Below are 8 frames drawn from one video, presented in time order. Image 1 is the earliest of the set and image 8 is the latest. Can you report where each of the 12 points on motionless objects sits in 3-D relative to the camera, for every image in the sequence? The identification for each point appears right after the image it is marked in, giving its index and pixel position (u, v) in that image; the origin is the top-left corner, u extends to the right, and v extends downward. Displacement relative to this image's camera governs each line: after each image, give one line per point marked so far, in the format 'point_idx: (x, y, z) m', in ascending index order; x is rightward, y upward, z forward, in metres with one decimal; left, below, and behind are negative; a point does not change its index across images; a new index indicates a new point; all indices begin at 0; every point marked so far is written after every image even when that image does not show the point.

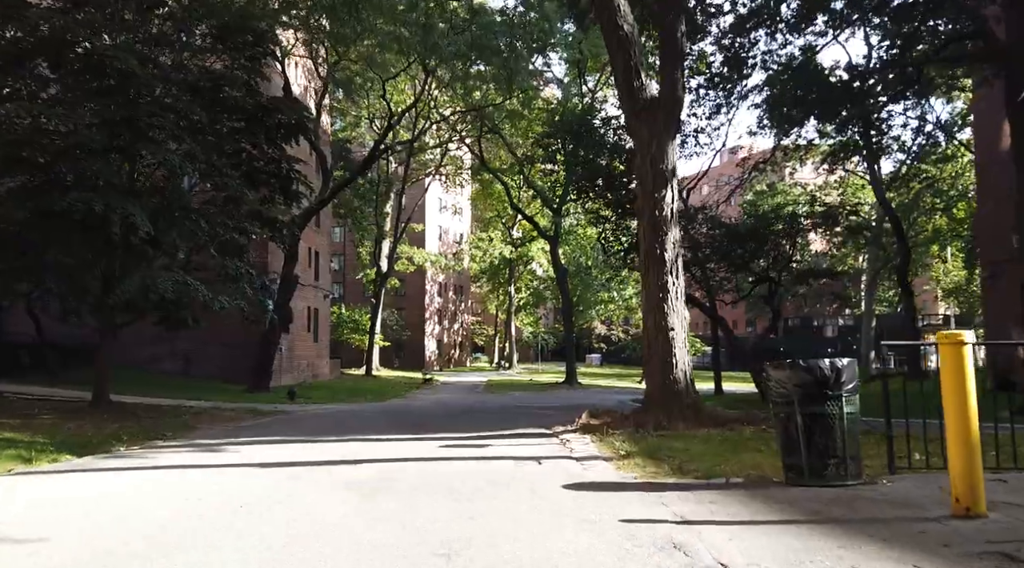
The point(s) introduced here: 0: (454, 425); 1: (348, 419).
0: (-1.0, -2.6, +16.3) m
1: (-3.0, -2.7, +17.7) m
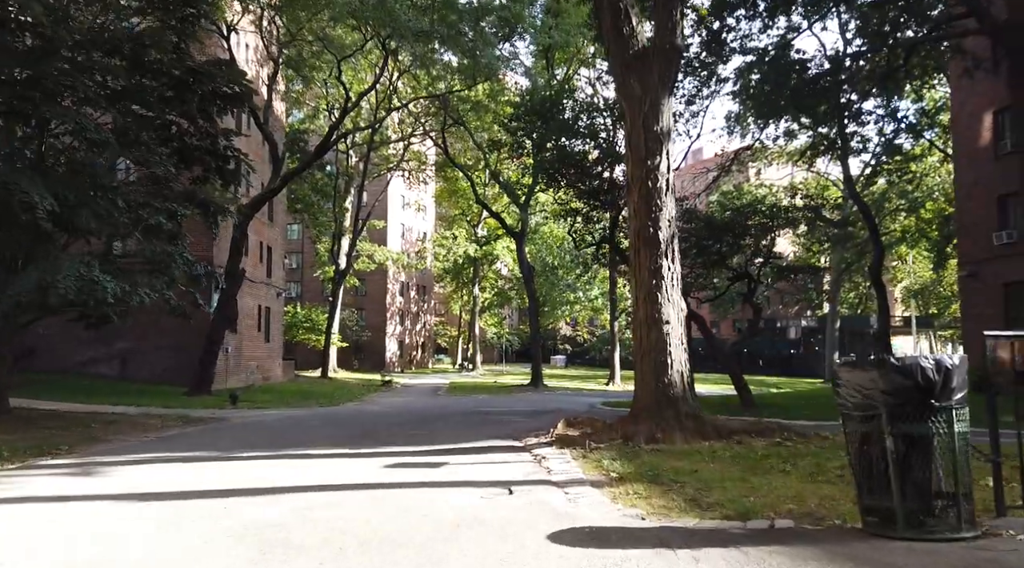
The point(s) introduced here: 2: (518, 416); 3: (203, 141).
0: (-1.6, -2.4, +14.5) m
1: (-3.7, -2.5, +15.8) m
2: (+0.1, -2.6, +17.9) m
3: (-6.0, +2.8, +17.6) m
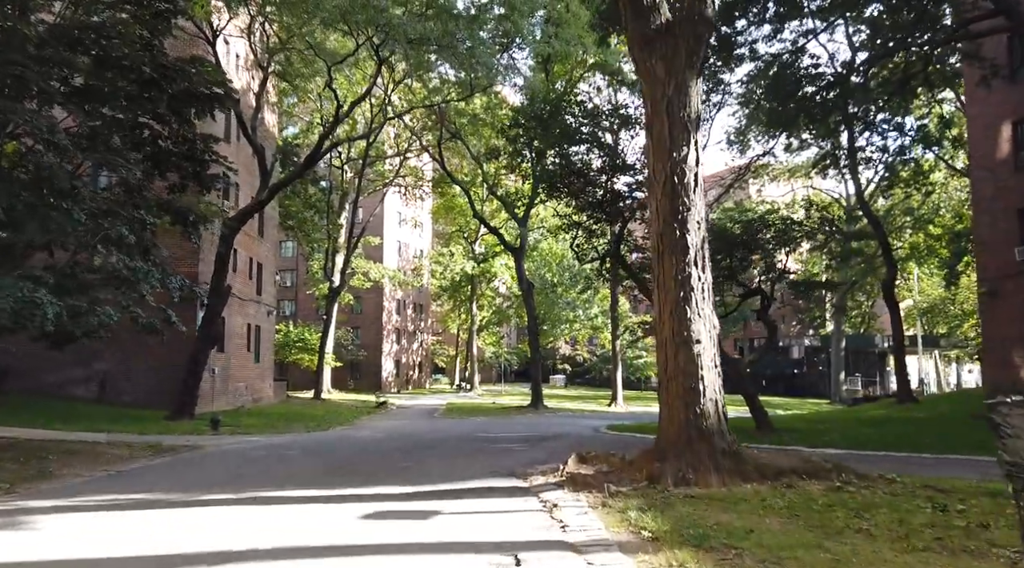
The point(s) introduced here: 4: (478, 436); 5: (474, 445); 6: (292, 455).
0: (-1.6, -2.6, +13.2) m
1: (-3.7, -2.8, +14.5) m
2: (+0.1, -2.9, +16.6) m
3: (-6.0, +2.5, +16.4) m
4: (-0.7, -3.2, +19.2) m
5: (-0.7, -2.9, +16.8) m
6: (-3.7, -2.8, +15.3) m
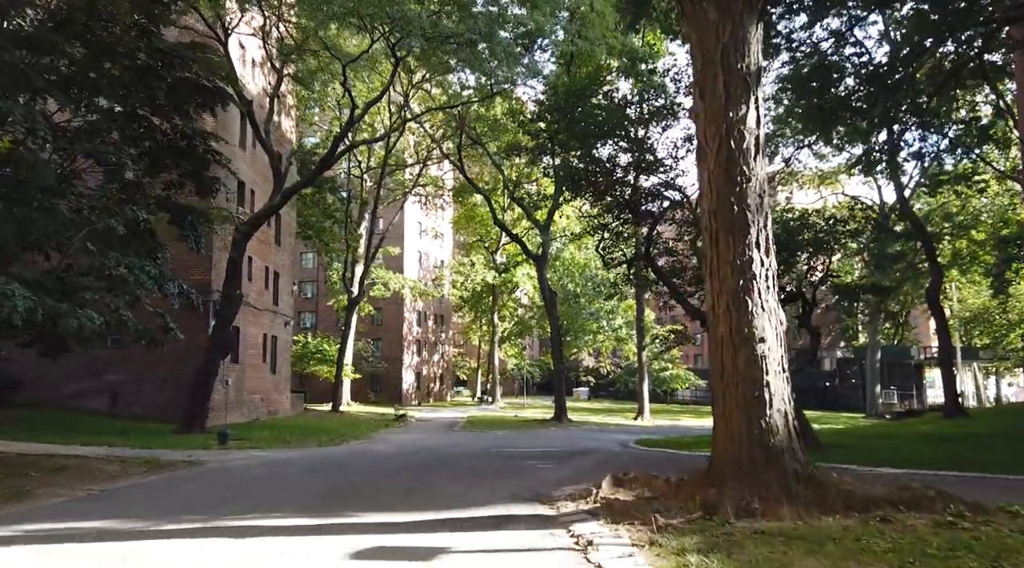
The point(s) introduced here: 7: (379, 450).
0: (-1.3, -2.6, +12.0) m
1: (-3.3, -2.8, +13.3) m
2: (+0.5, -2.9, +15.4) m
3: (-5.6, +2.4, +15.4) m
4: (-0.2, -3.2, +17.9) m
5: (-0.3, -3.0, +15.6) m
6: (-3.3, -2.9, +14.2) m
7: (-2.9, -3.6, +20.0) m
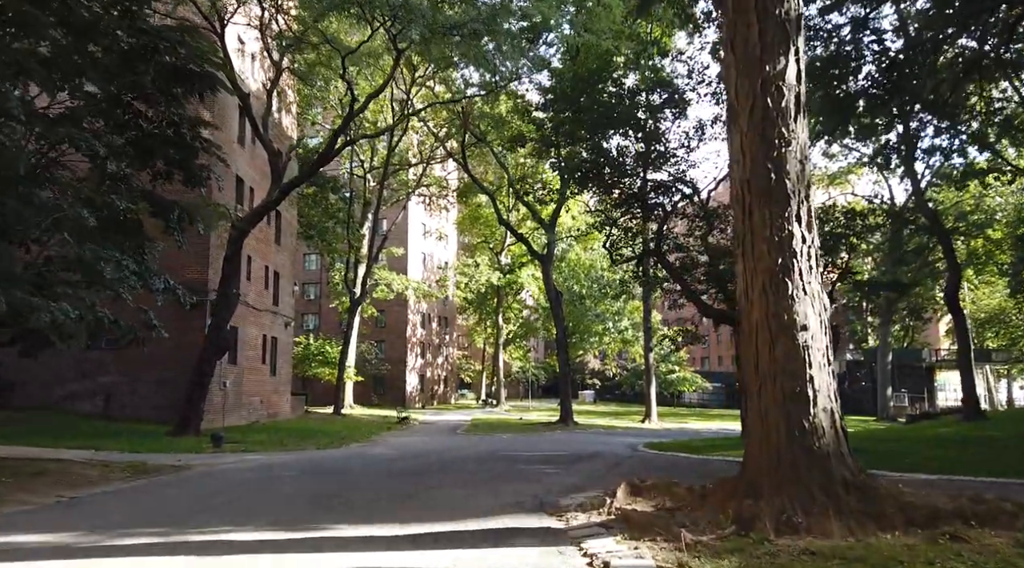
0: (-1.2, -2.5, +11.2) m
1: (-3.3, -2.7, +12.6) m
2: (+0.6, -2.8, +14.6) m
3: (-5.6, +2.5, +14.6) m
4: (-0.1, -3.2, +17.1) m
5: (-0.2, -2.9, +14.8) m
6: (-3.2, -2.8, +13.4) m
7: (-2.8, -3.5, +19.2) m
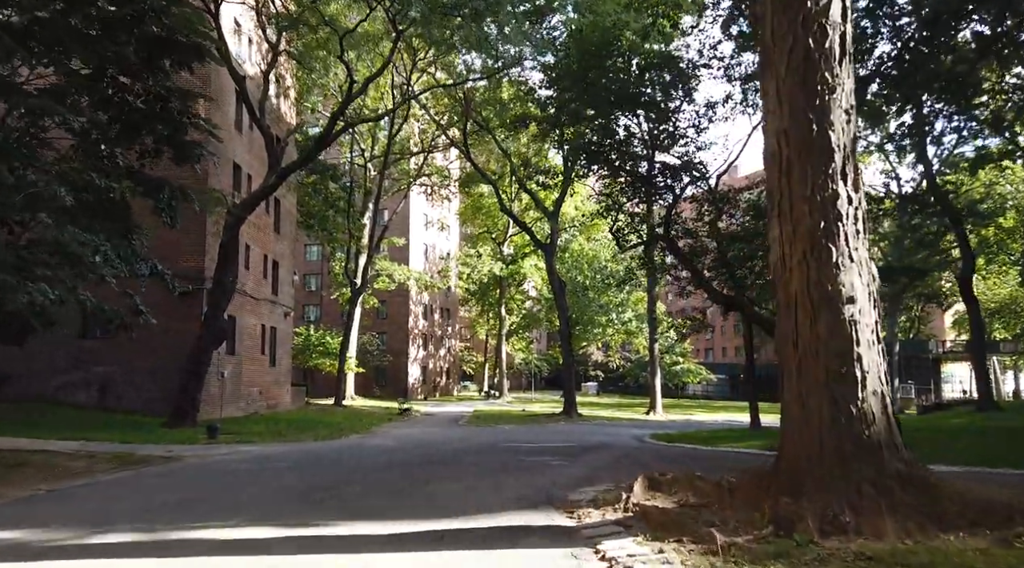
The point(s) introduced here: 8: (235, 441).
0: (-1.2, -2.3, +10.6) m
1: (-3.2, -2.5, +12.0) m
2: (+0.6, -2.6, +14.0) m
3: (-5.5, +2.7, +14.0) m
4: (-0.1, -2.9, +16.6) m
5: (-0.1, -2.7, +14.2) m
6: (-3.2, -2.6, +12.8) m
7: (-2.7, -3.3, +18.6) m
8: (-5.6, -3.2, +18.7) m
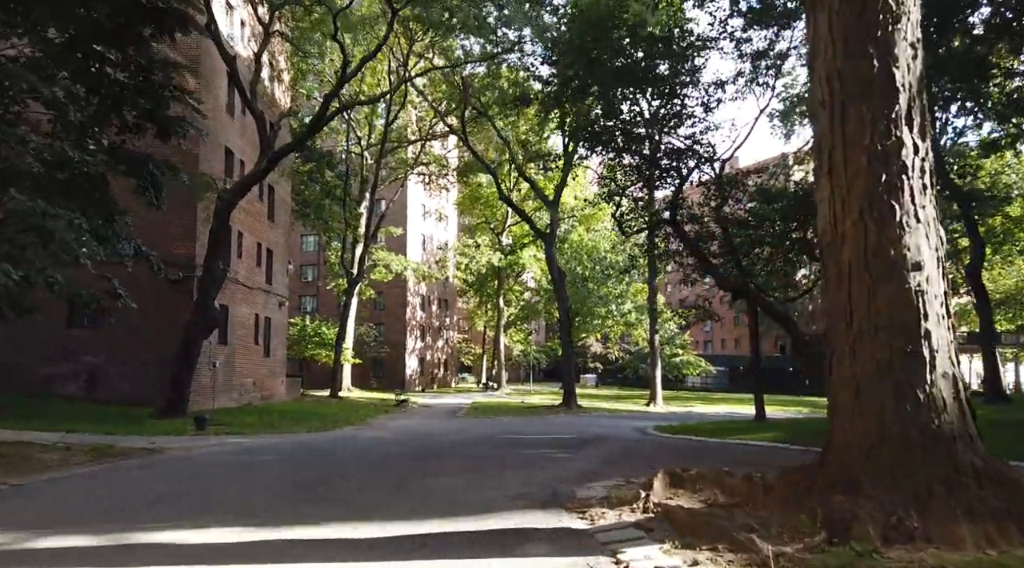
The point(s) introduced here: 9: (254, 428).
0: (-1.2, -2.1, +10.0) m
1: (-3.2, -2.3, +11.4) m
2: (+0.6, -2.4, +13.4) m
3: (-5.5, +3.0, +13.3) m
4: (-0.1, -2.7, +15.9) m
5: (-0.1, -2.4, +13.6) m
6: (-3.2, -2.3, +12.2) m
7: (-2.7, -3.0, +18.0) m
8: (-5.7, -2.9, +18.1) m
9: (-5.6, -3.1, +20.0) m
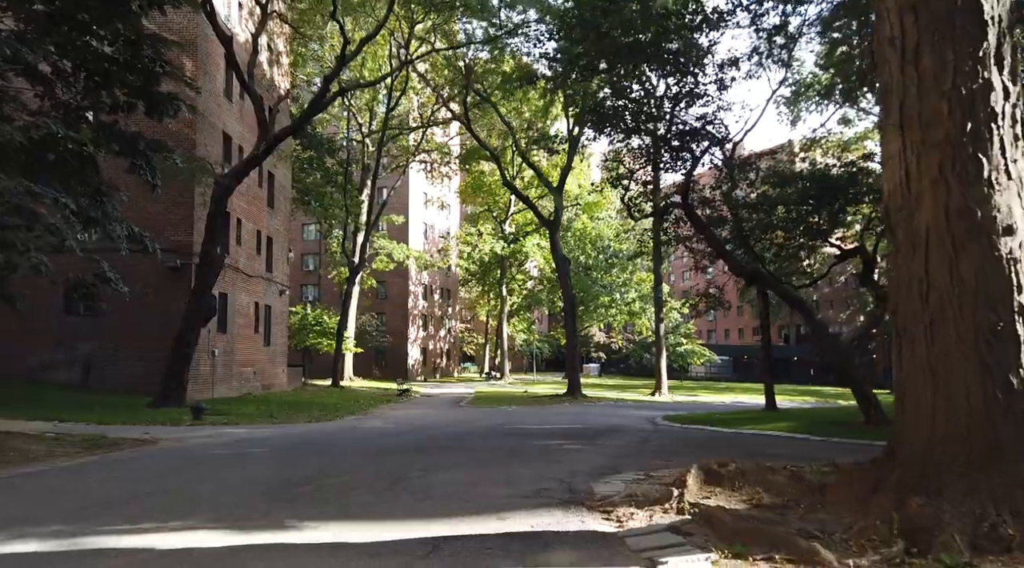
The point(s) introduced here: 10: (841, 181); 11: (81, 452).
0: (-1.1, -1.9, +9.5) m
1: (-3.1, -2.1, +10.9) m
2: (+0.7, -2.2, +12.8) m
3: (-5.4, +3.2, +12.8) m
4: (0.0, -2.4, +15.4) m
5: (0.0, -2.2, +13.1) m
6: (-3.1, -2.1, +11.7) m
7: (-2.6, -2.7, +17.5) m
8: (-5.5, -2.6, +17.6) m
9: (-5.5, -2.8, +19.5) m
10: (+6.3, +1.9, +18.3) m
11: (-5.2, -2.0, +11.2) m
